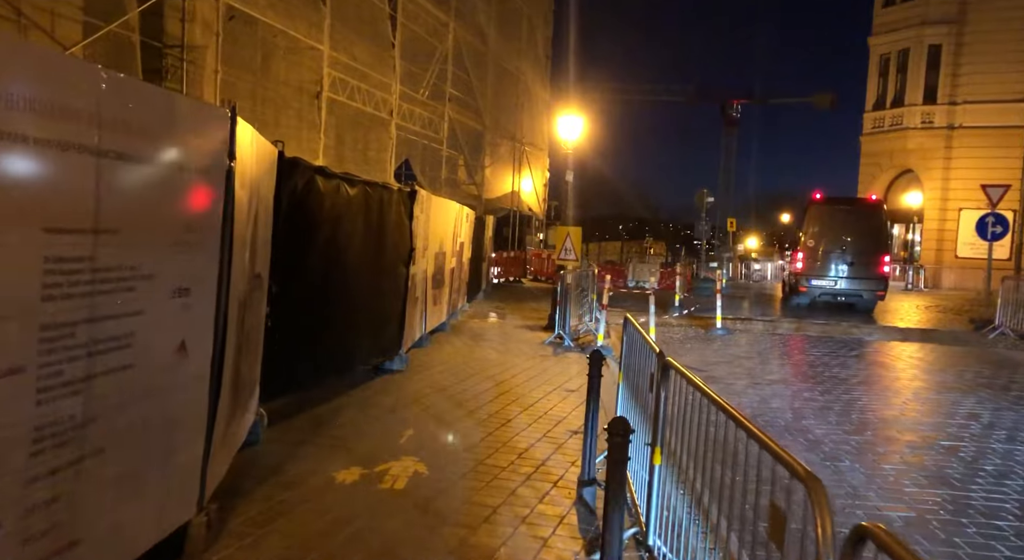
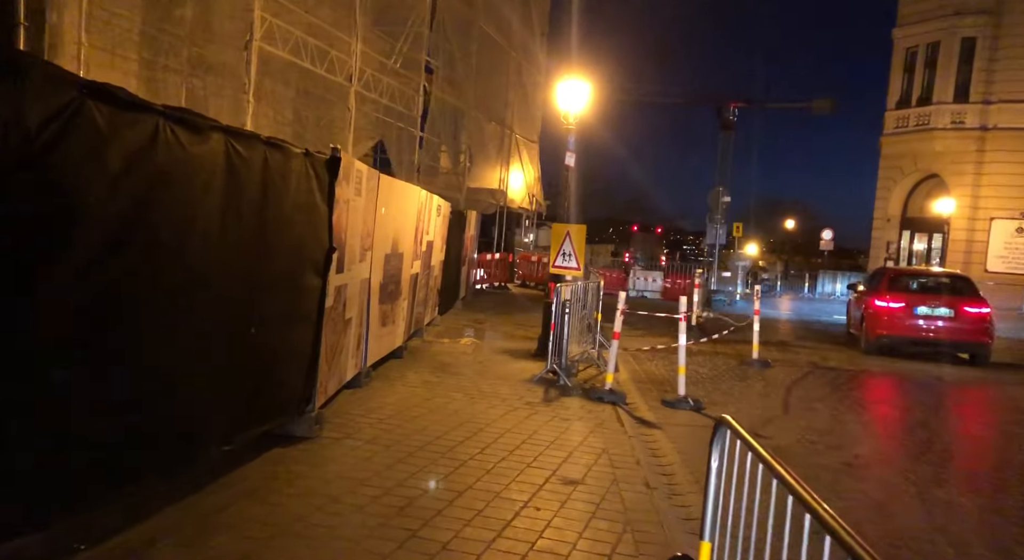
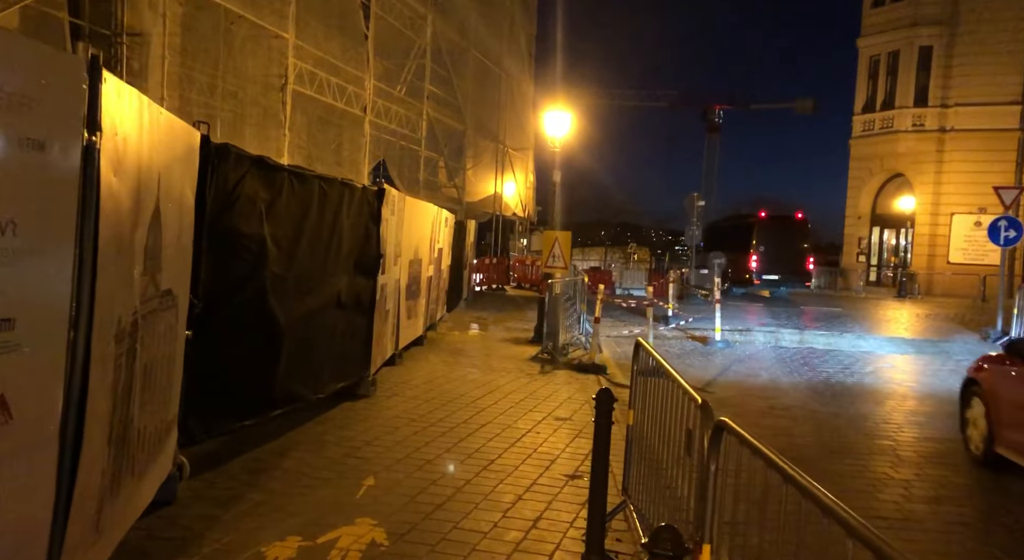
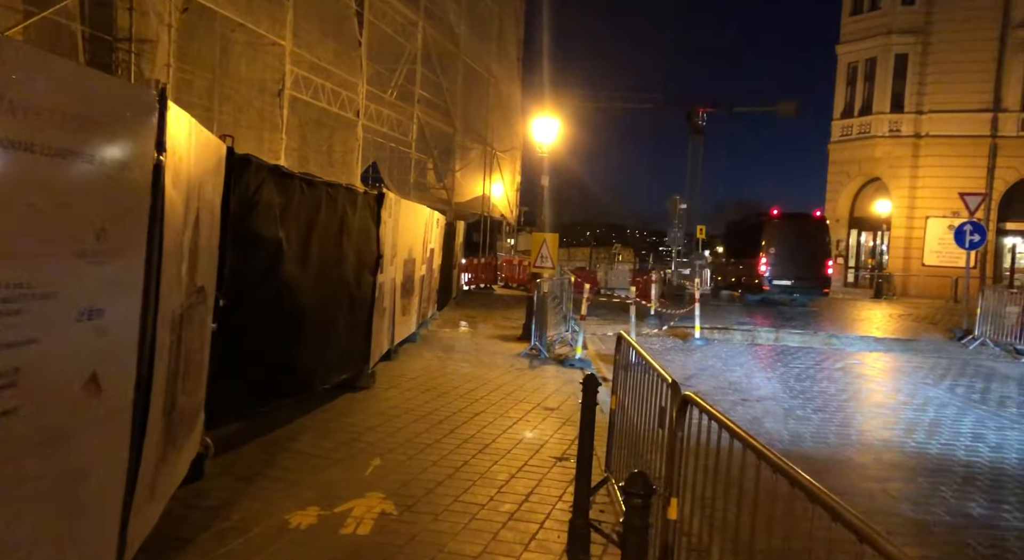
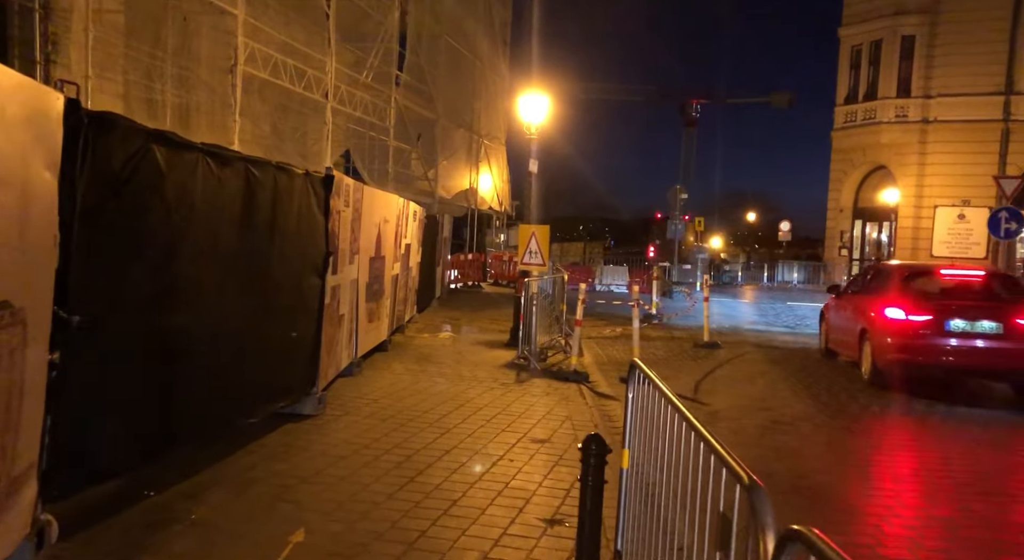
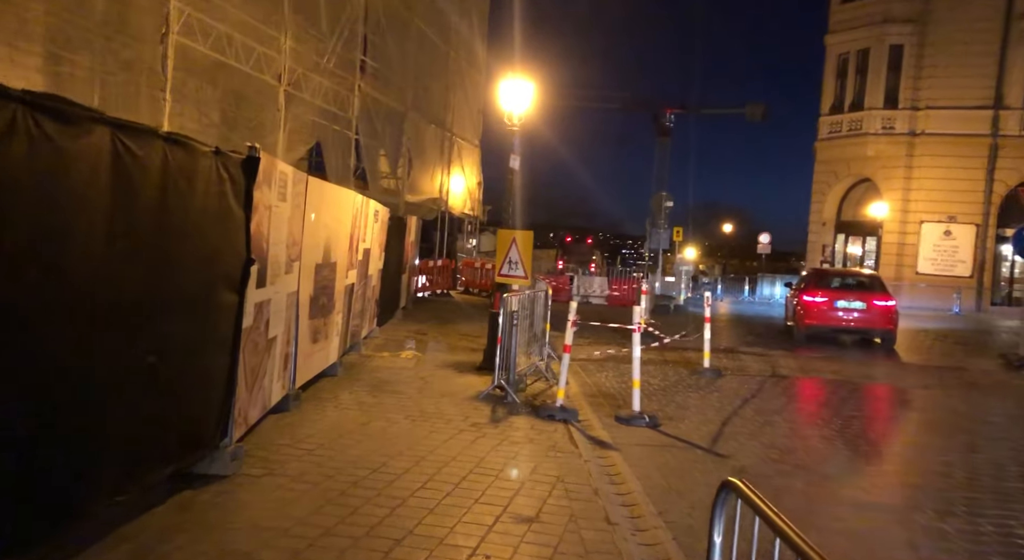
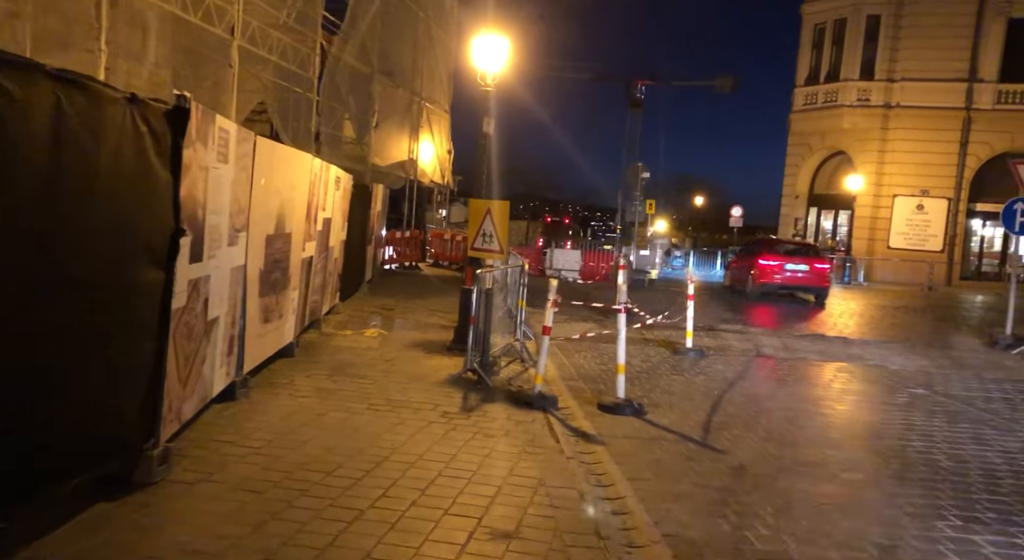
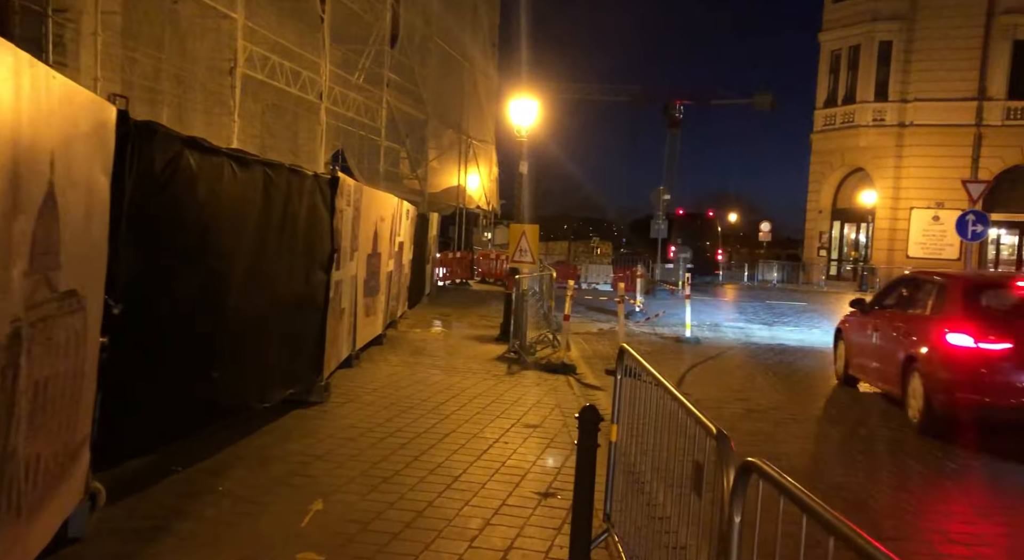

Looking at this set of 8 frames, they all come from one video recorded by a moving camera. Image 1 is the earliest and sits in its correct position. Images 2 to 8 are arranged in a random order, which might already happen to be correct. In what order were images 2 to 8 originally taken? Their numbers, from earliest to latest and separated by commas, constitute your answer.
4, 3, 8, 5, 2, 6, 7
